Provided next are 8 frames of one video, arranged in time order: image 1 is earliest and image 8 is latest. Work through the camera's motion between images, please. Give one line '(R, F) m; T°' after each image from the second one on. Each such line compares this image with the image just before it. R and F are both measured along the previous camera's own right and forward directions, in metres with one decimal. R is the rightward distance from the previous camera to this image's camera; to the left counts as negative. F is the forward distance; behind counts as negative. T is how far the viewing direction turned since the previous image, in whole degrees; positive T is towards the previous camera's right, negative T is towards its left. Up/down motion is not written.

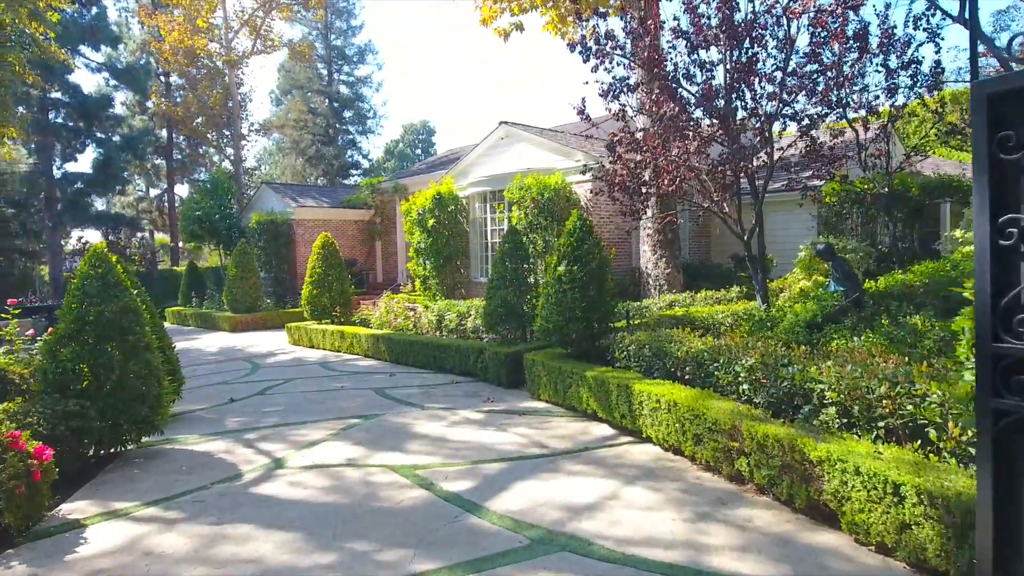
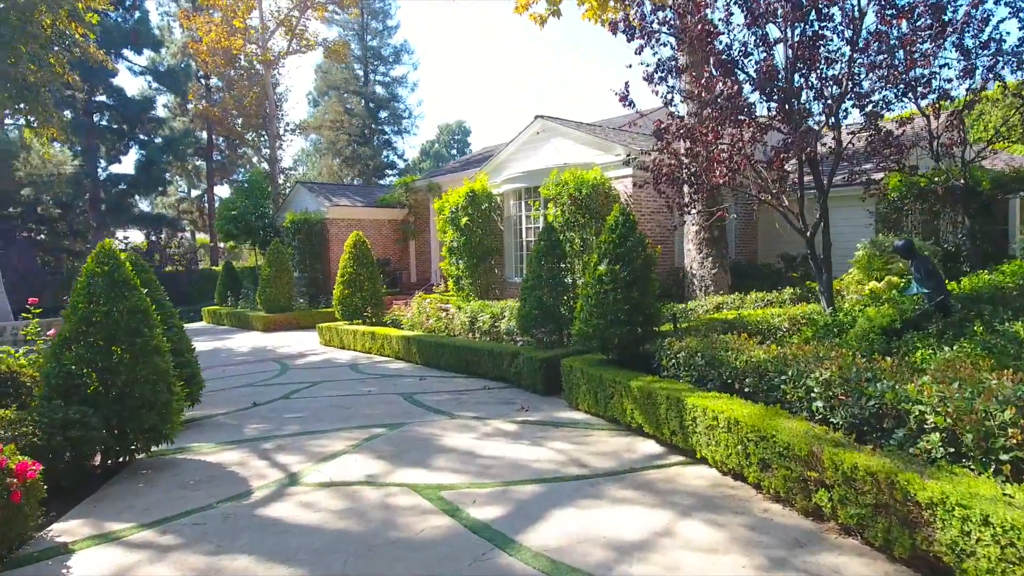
(0.0, +0.5) m; -3°
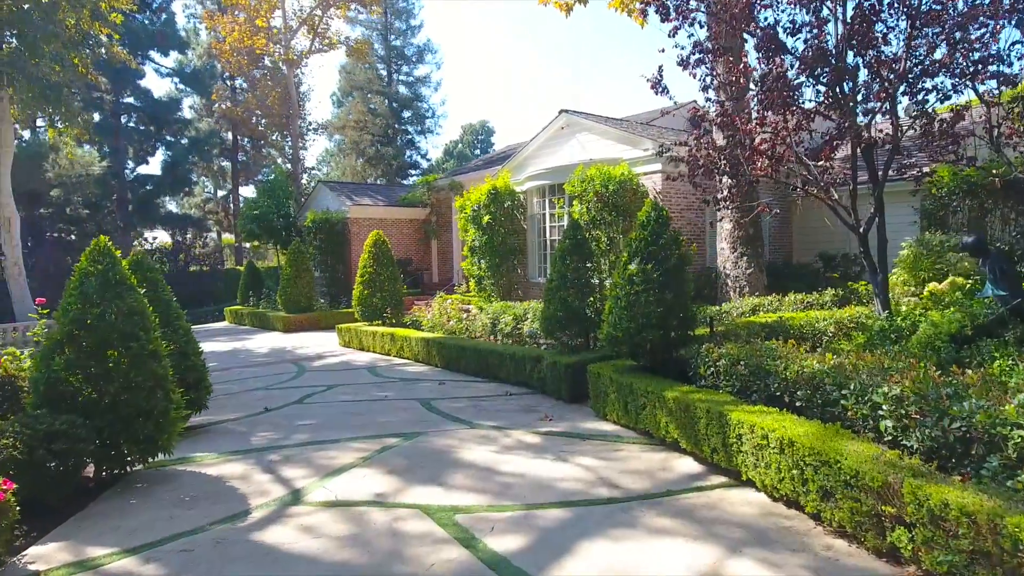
(0.0, +0.4) m; -2°
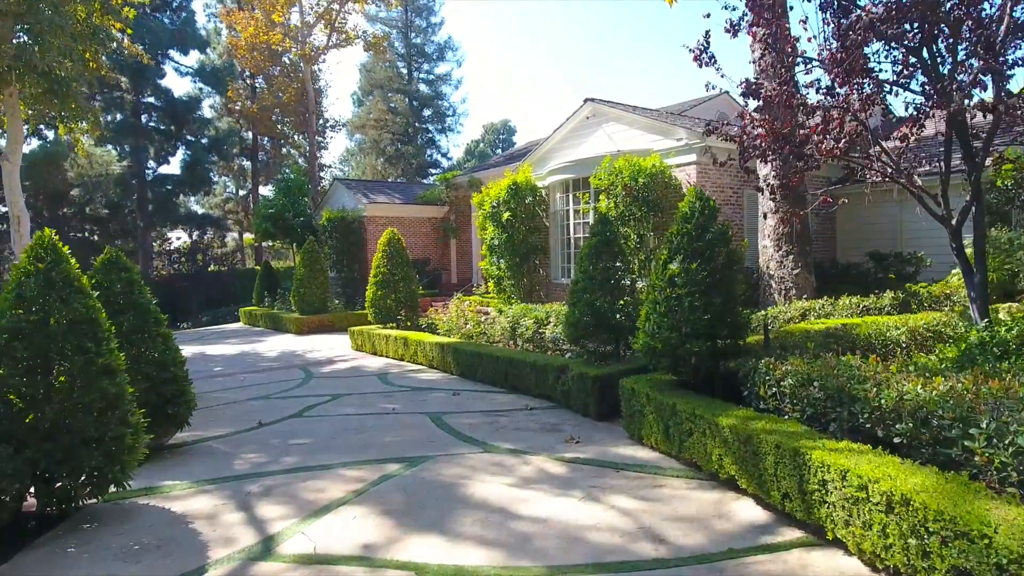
(0.0, +0.9) m; -2°
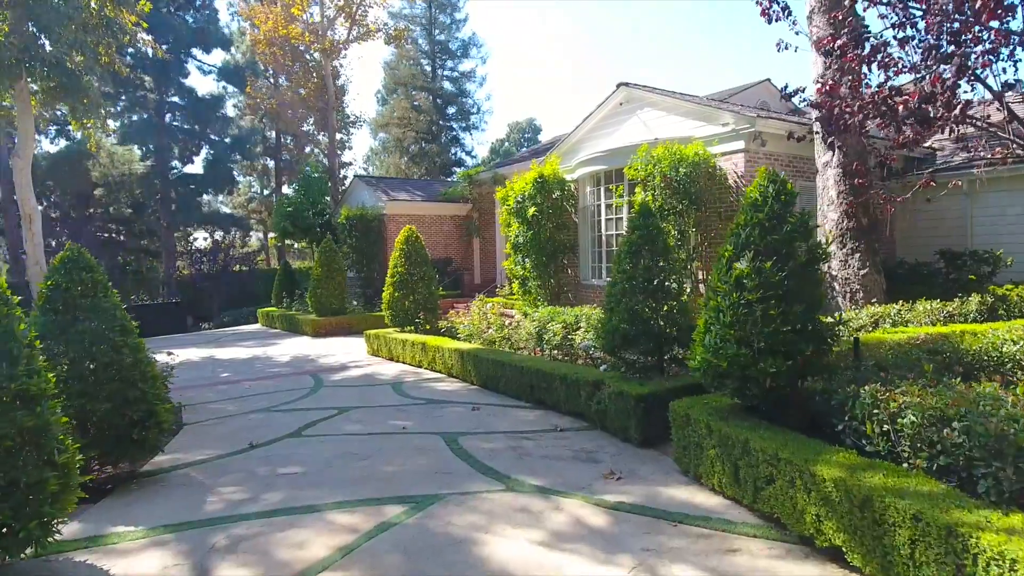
(0.0, +1.0) m; -2°
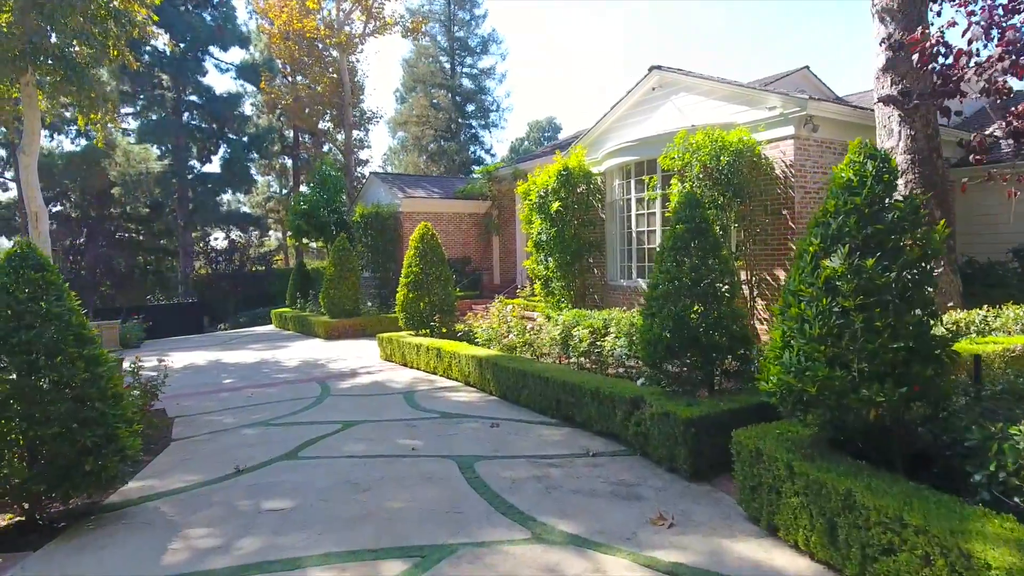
(0.0, +0.9) m; -2°
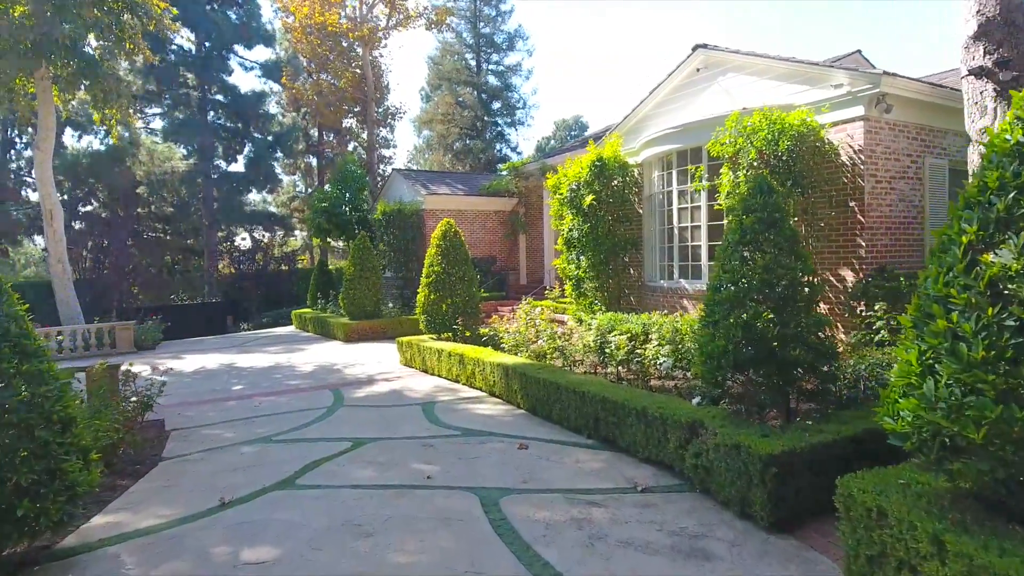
(-0.1, +0.9) m; -2°
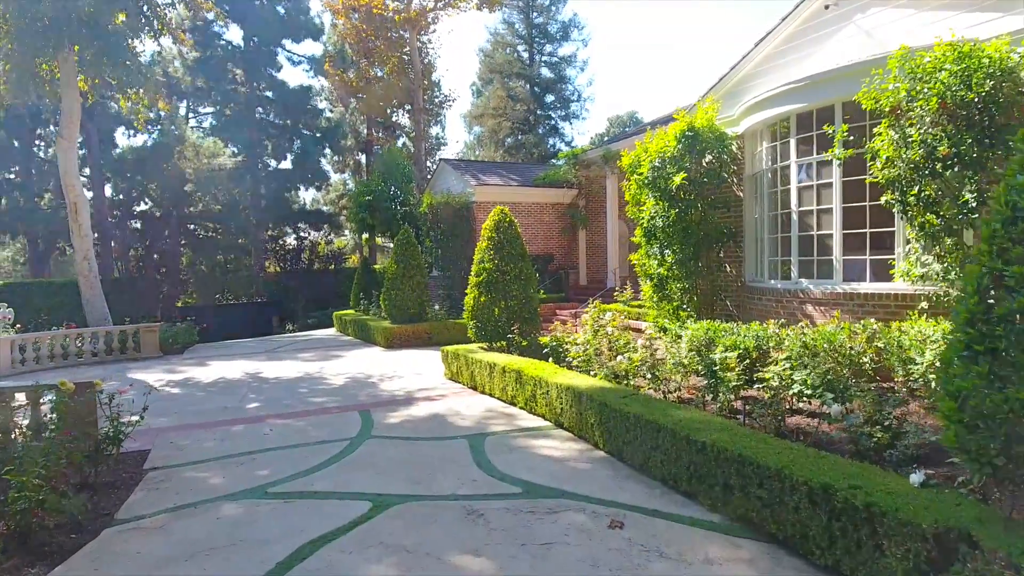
(-0.2, +1.9) m; -4°
